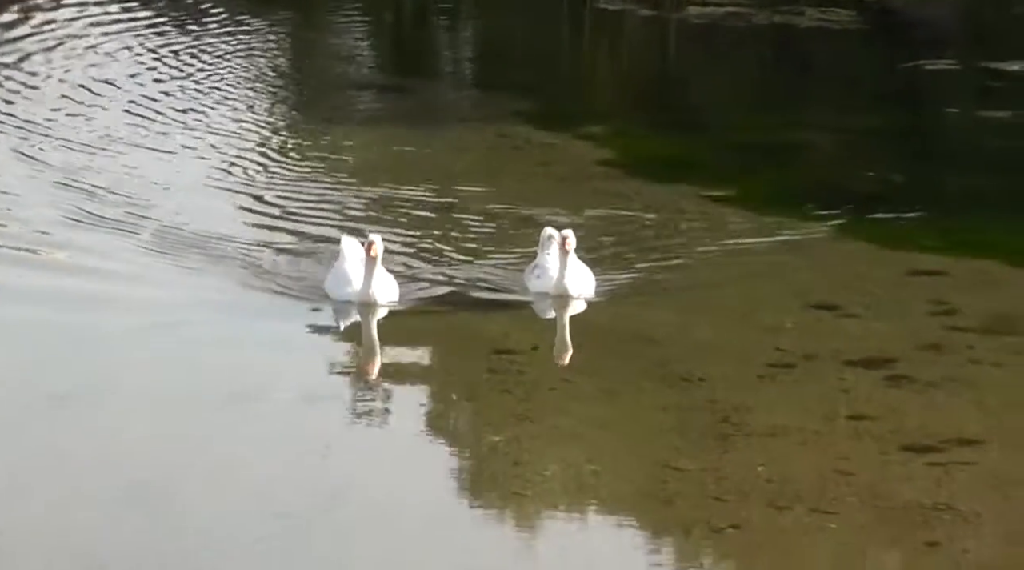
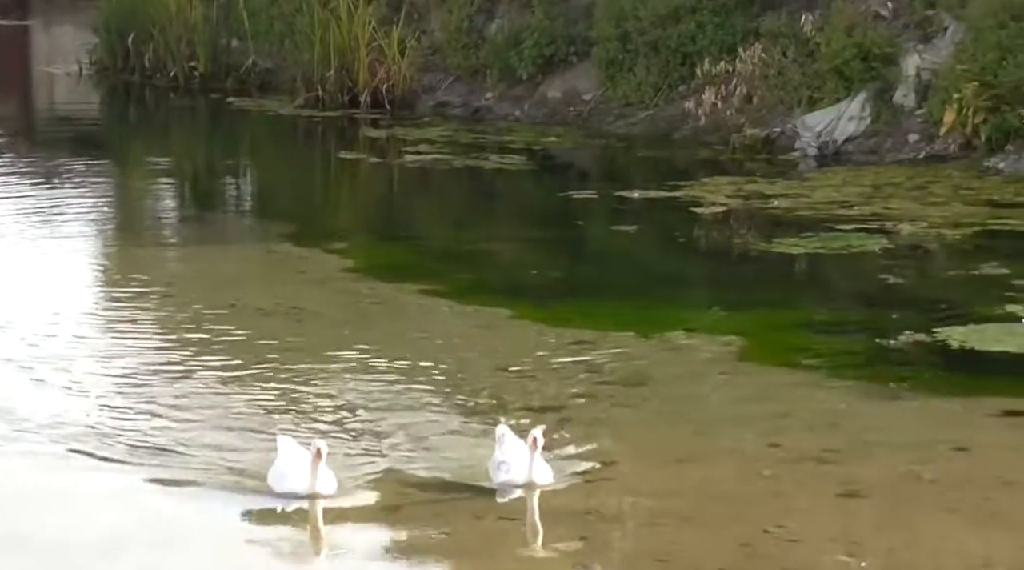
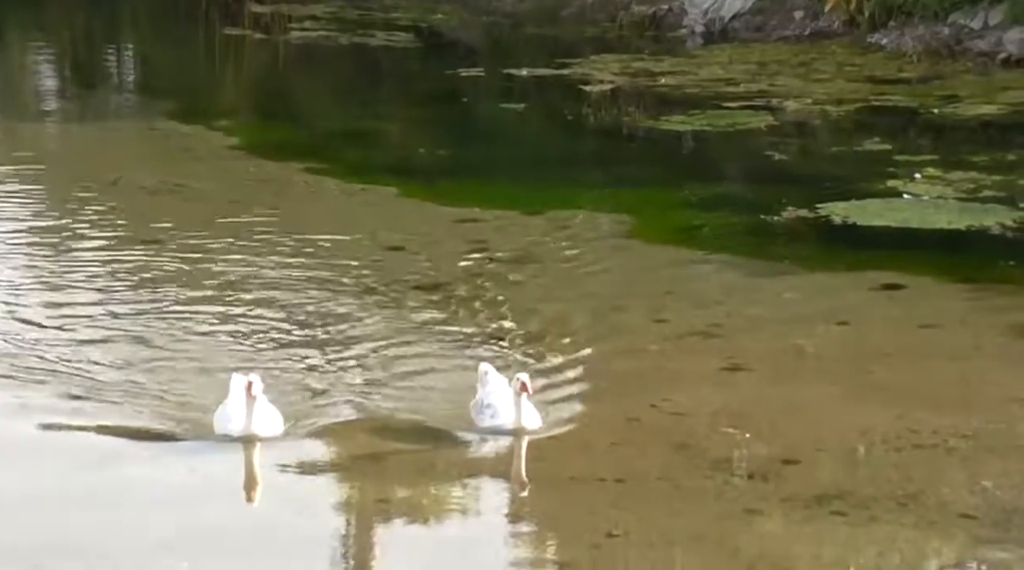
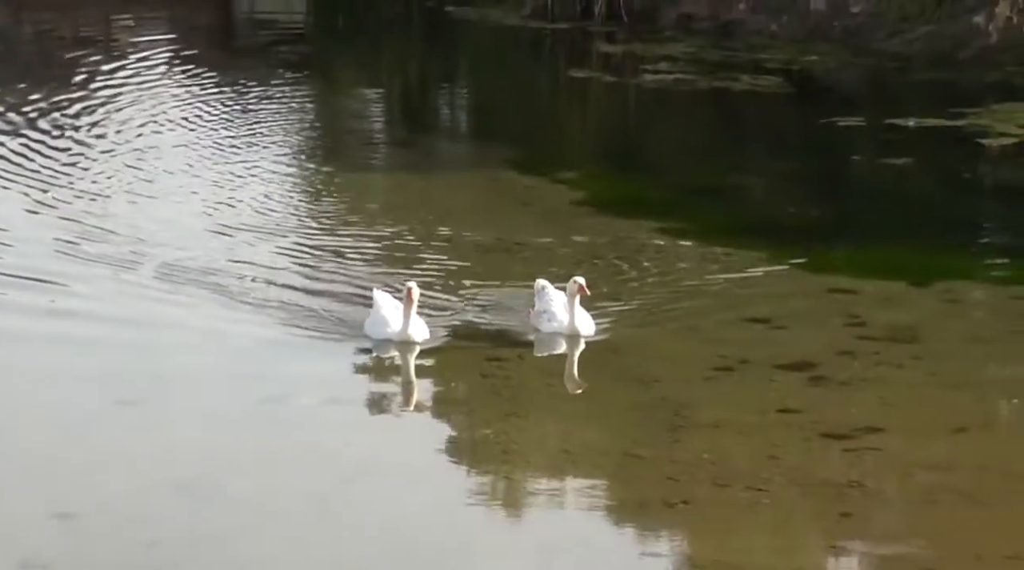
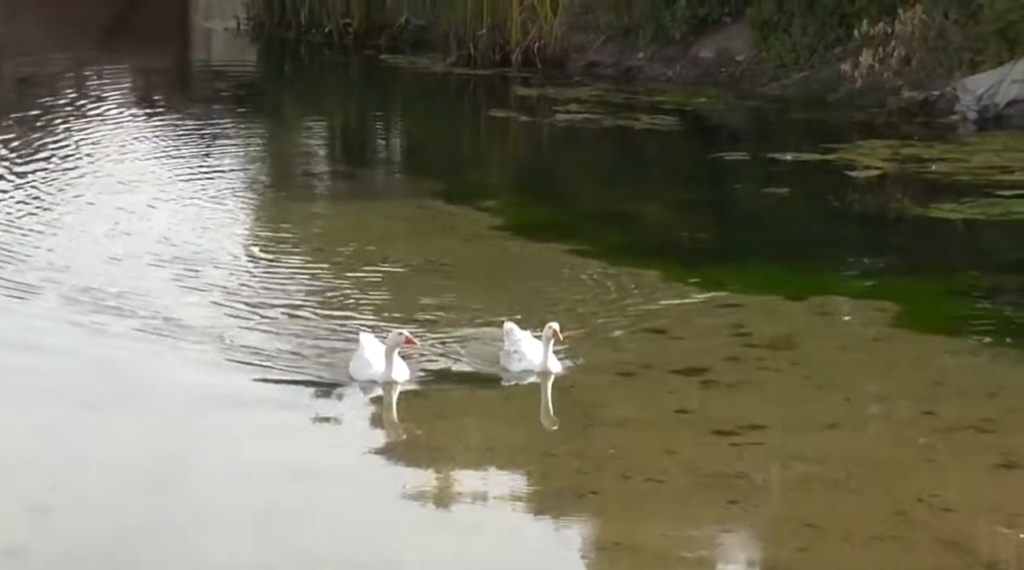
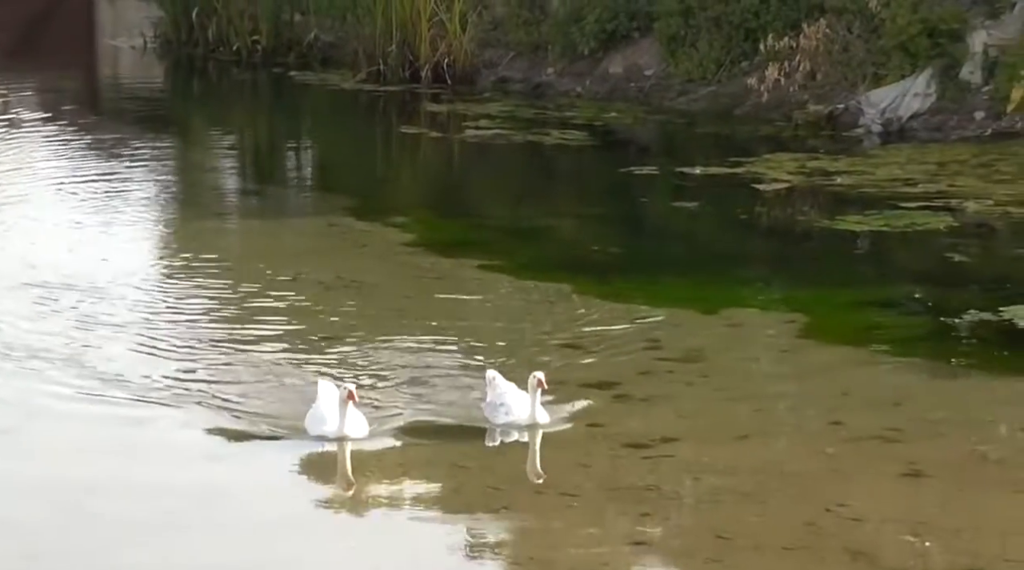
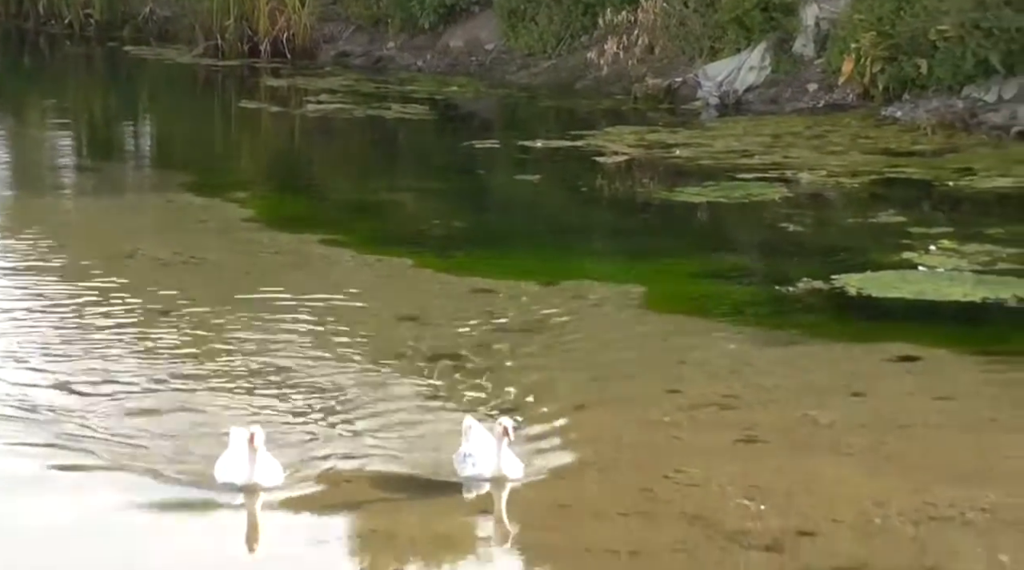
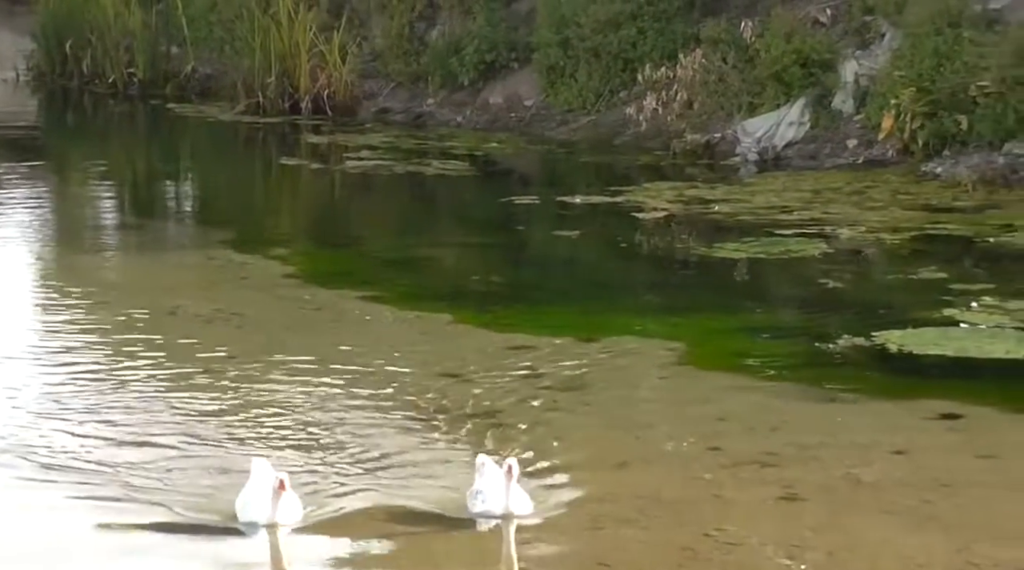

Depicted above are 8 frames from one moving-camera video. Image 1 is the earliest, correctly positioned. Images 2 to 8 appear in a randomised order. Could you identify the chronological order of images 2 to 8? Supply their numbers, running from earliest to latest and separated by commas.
4, 5, 6, 2, 8, 7, 3
